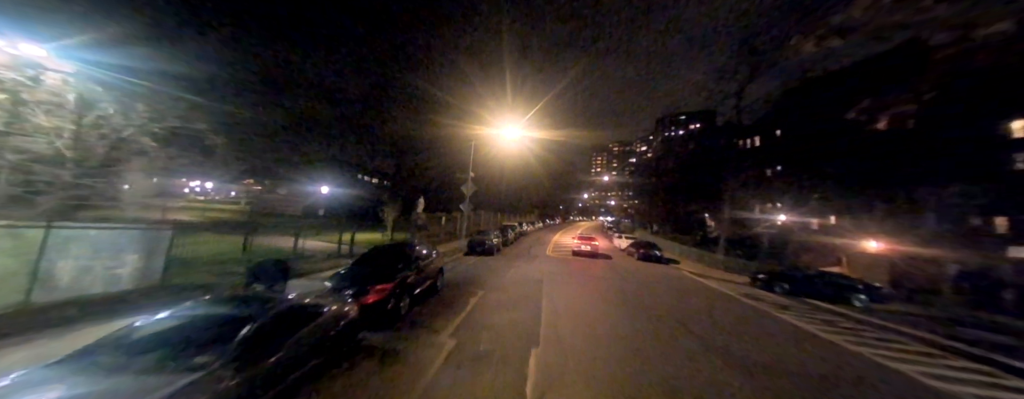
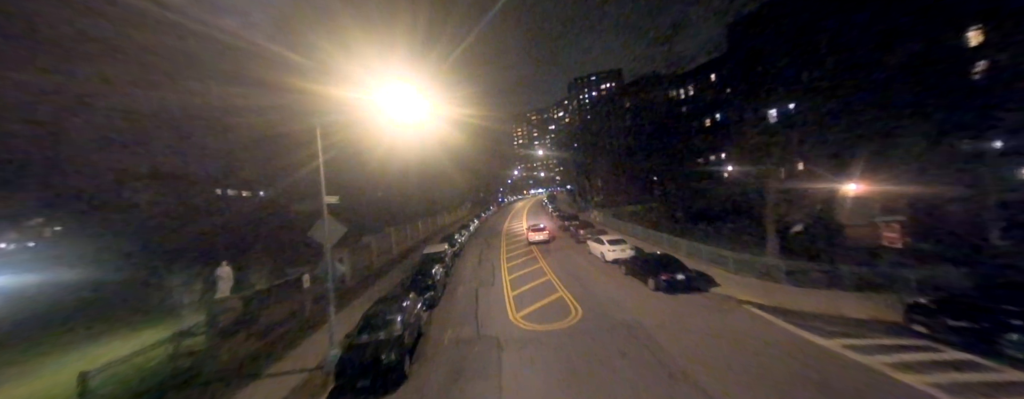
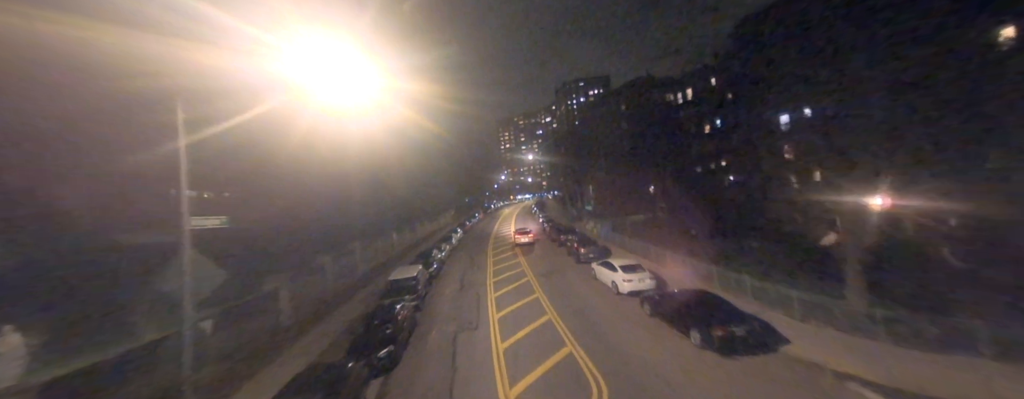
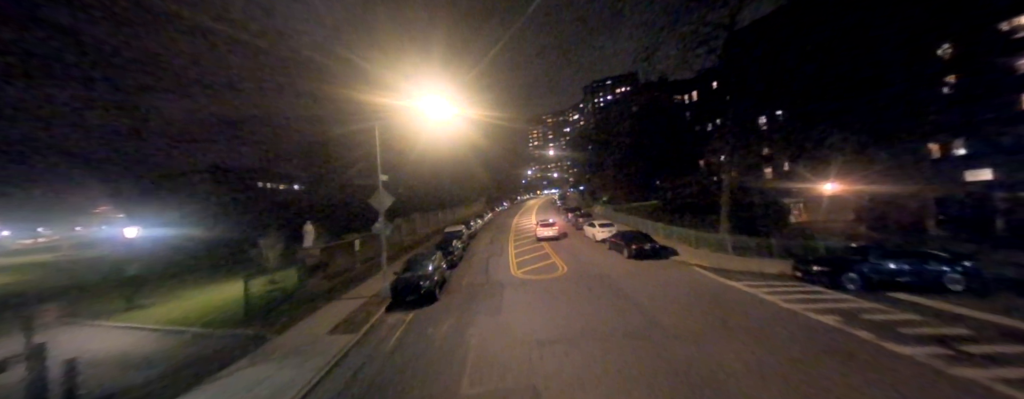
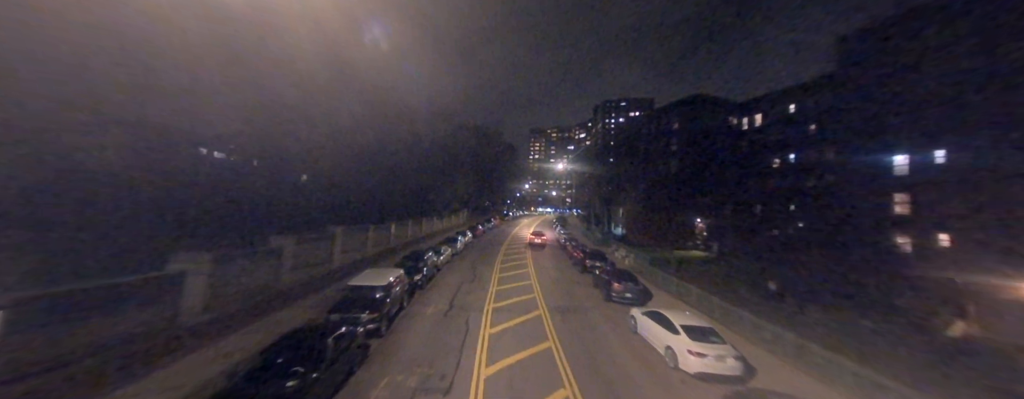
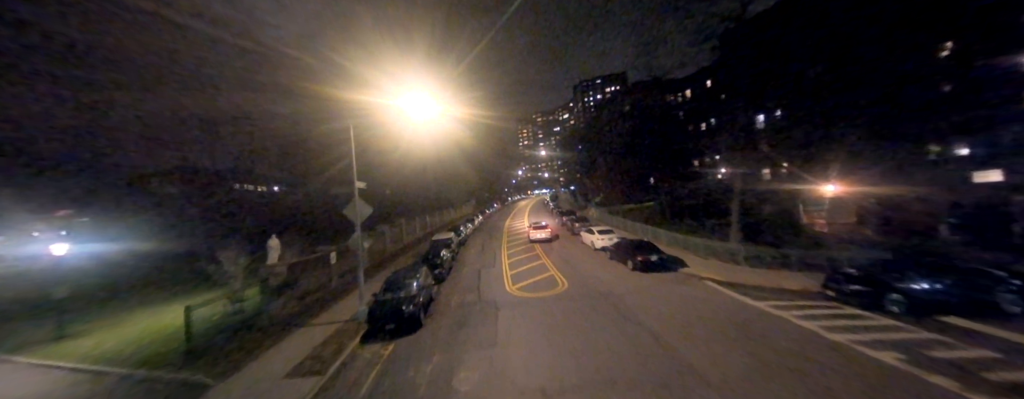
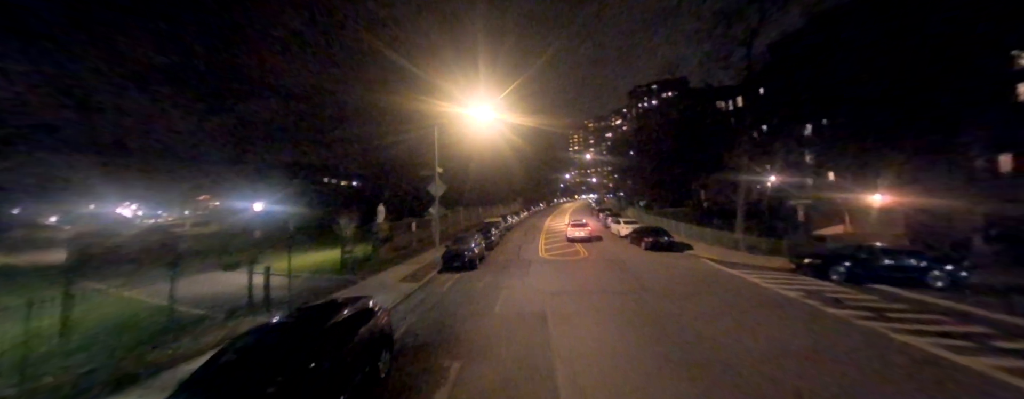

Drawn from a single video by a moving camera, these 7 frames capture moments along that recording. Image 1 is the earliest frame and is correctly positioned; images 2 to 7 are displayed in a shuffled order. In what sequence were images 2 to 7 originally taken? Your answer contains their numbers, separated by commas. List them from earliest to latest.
7, 4, 6, 2, 3, 5
